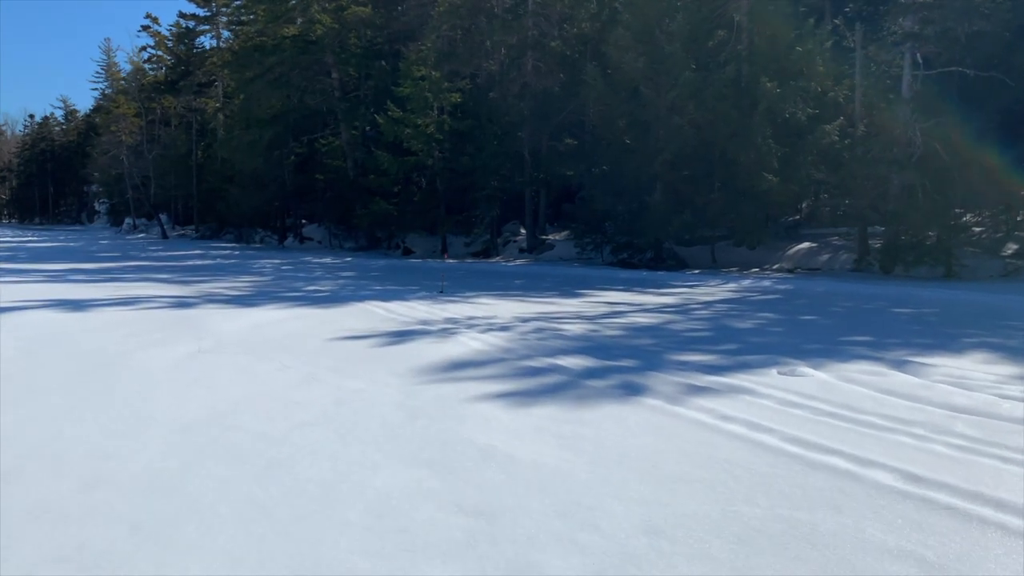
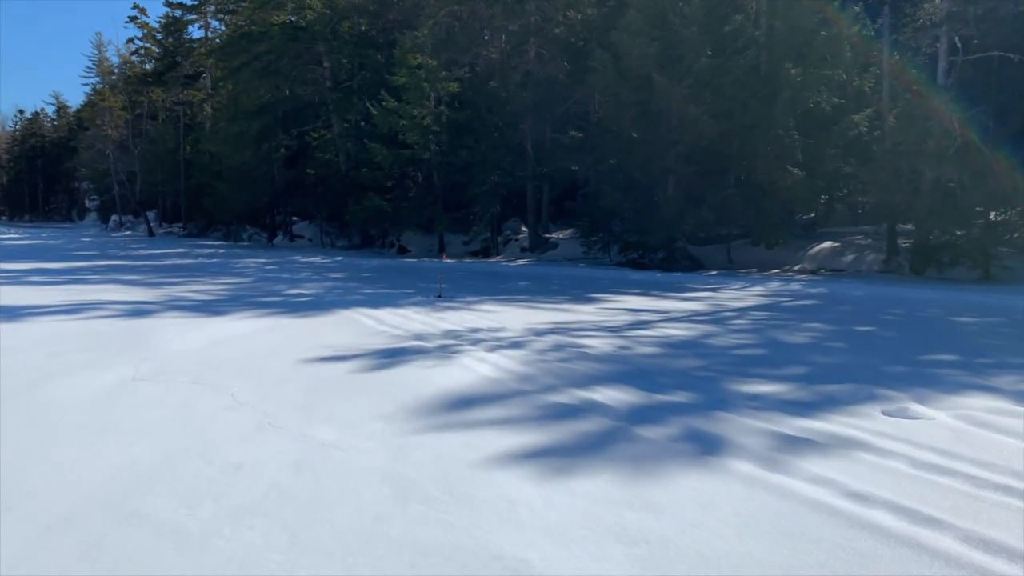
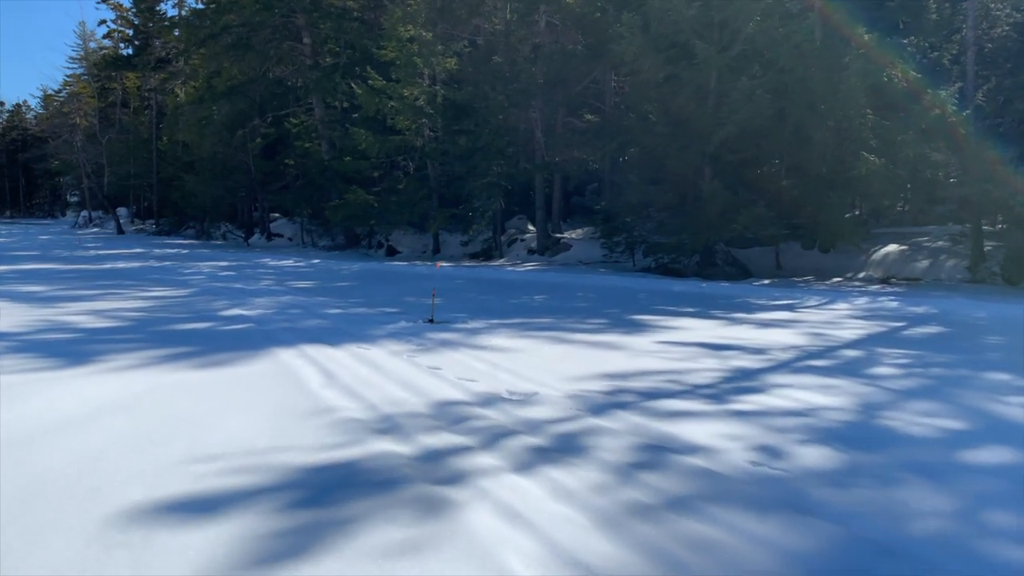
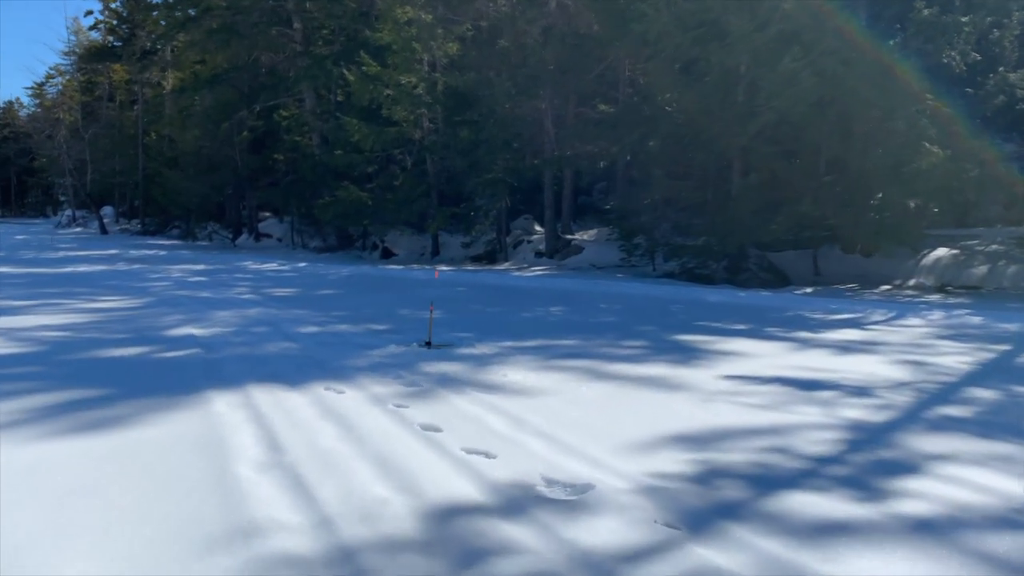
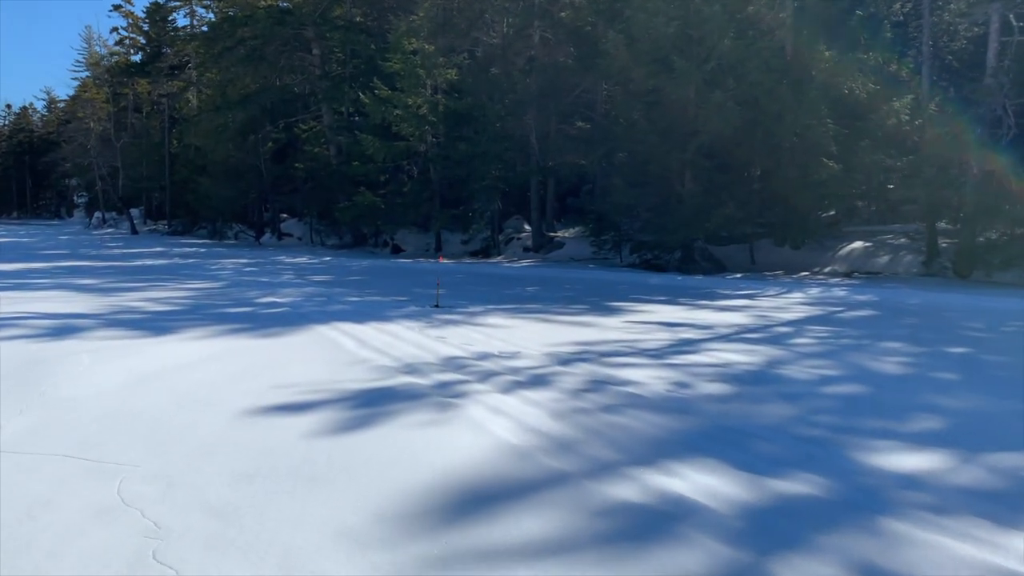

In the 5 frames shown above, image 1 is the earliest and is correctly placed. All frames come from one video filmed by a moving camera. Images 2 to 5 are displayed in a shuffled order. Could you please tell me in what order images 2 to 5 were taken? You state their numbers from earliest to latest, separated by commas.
2, 5, 3, 4
